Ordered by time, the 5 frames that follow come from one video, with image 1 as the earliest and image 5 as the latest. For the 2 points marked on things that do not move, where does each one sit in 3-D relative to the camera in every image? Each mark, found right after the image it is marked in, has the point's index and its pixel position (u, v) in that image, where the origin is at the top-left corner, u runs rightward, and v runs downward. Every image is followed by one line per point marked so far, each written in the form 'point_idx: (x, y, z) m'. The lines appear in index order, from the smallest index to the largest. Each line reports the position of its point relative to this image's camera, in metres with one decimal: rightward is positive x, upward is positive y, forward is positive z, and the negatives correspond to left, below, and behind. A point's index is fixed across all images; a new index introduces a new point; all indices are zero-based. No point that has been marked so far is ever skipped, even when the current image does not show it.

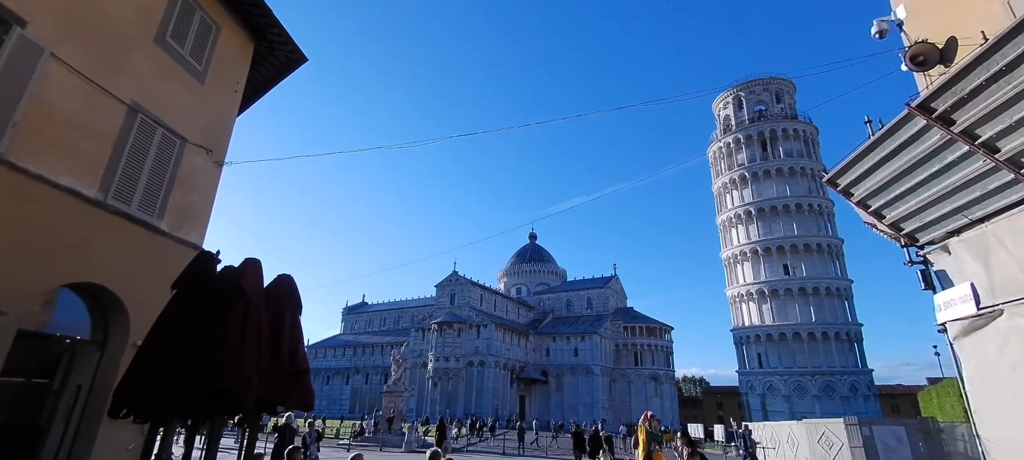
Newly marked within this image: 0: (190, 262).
0: (-3.2, -0.3, +4.8) m
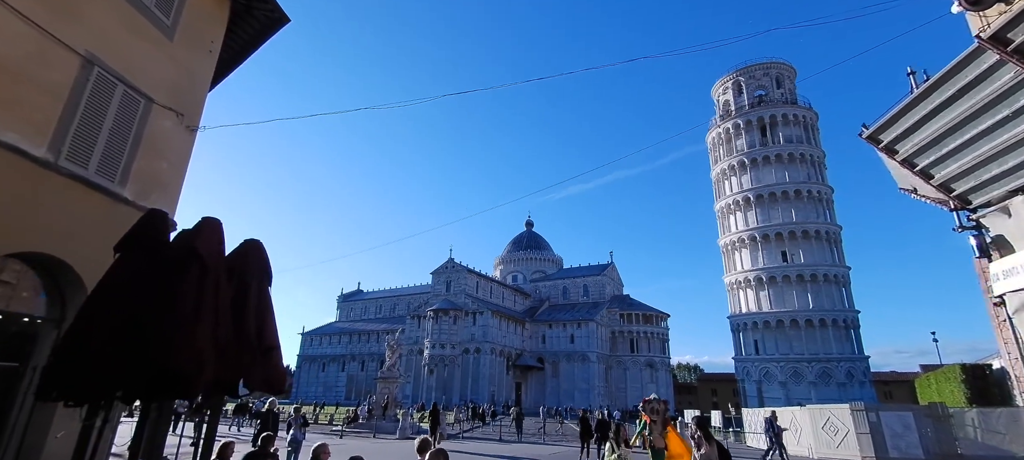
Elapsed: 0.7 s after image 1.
0: (-3.2, +0.1, +4.1) m
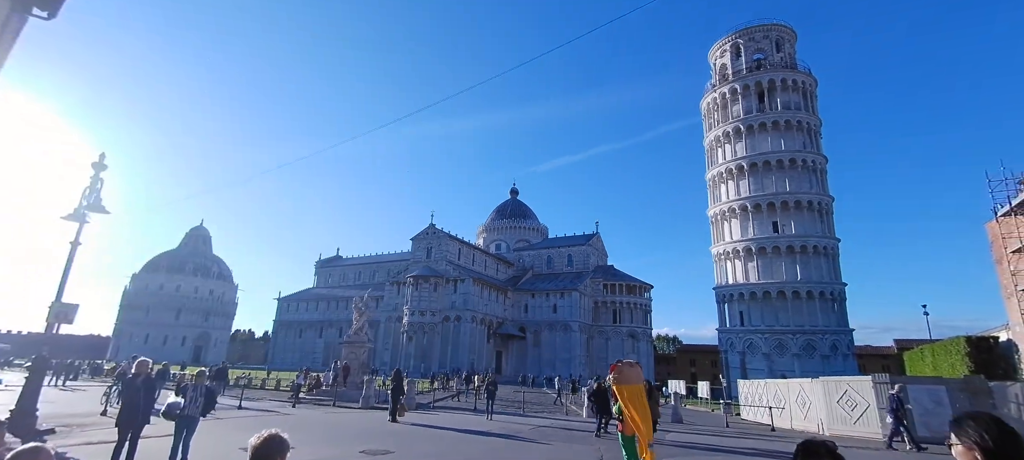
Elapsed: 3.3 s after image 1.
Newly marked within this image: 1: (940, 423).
0: (-3.4, +1.2, +1.5) m
1: (+11.6, -5.2, +13.0) m
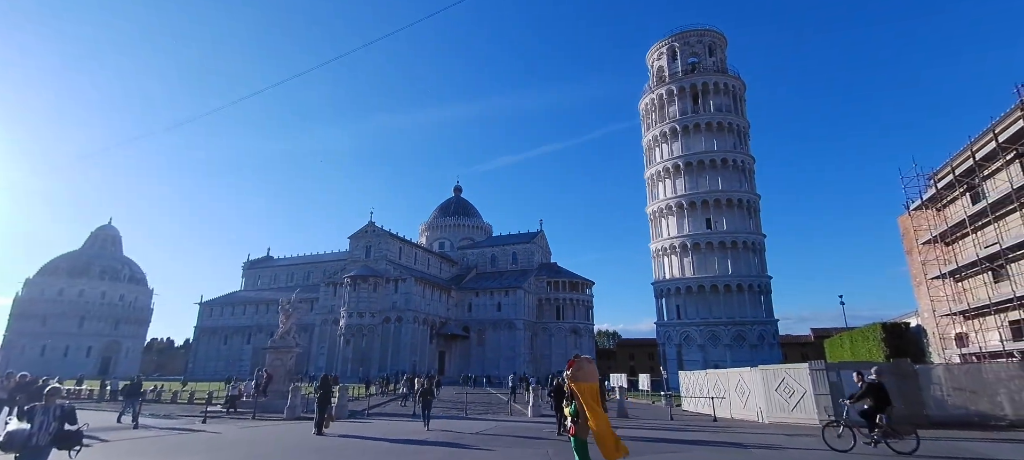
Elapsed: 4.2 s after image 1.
0: (-3.5, +1.4, +0.2) m
1: (+10.0, -4.9, +13.4) m
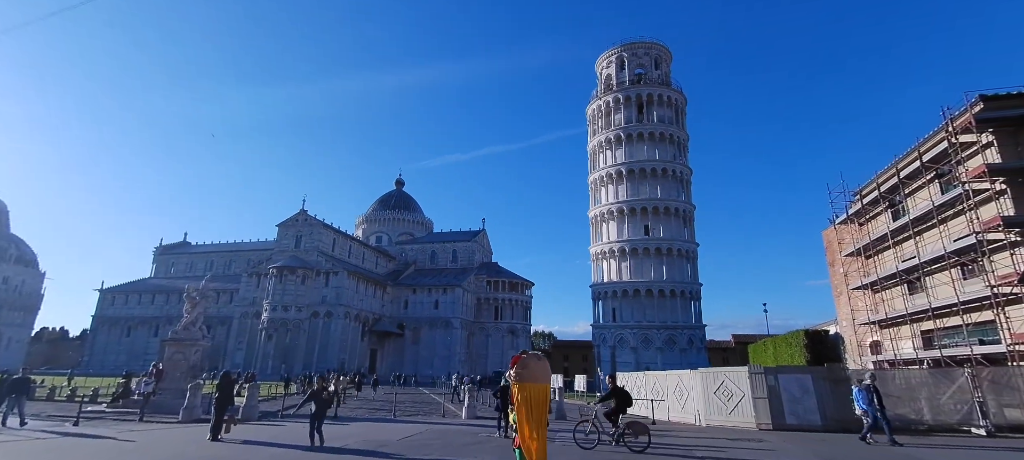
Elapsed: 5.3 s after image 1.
0: (-3.3, +1.9, -1.2) m
1: (+8.2, -5.1, +13.4) m
